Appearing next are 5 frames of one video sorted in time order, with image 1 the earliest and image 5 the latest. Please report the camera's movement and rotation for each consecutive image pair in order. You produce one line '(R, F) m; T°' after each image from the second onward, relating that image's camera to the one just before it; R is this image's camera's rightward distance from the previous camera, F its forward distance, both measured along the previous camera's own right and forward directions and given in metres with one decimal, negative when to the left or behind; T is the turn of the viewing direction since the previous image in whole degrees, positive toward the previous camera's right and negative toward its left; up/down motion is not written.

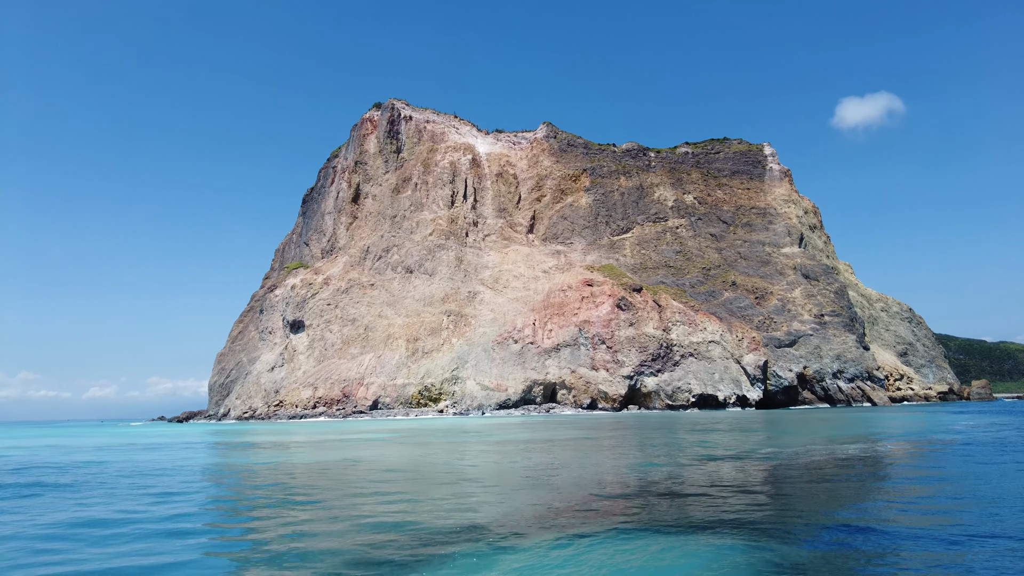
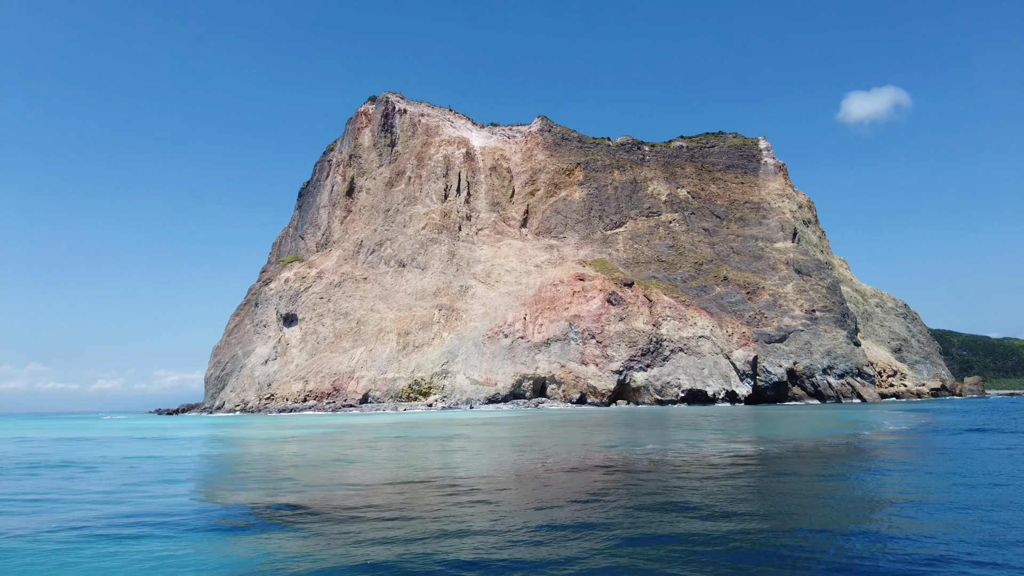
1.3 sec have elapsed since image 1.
(+1.2, +0.1) m; 0°
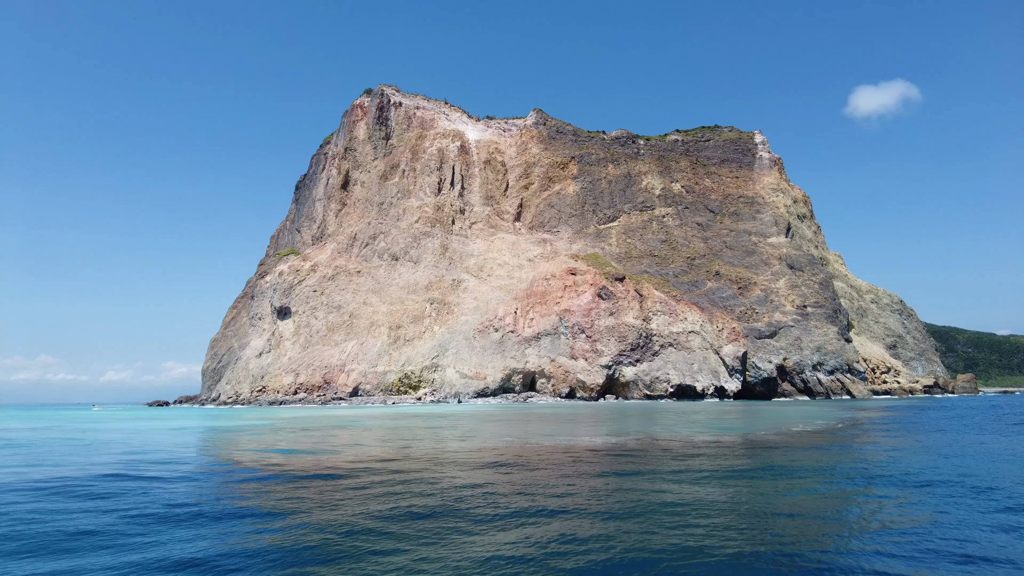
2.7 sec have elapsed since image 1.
(+1.3, +0.1) m; -1°
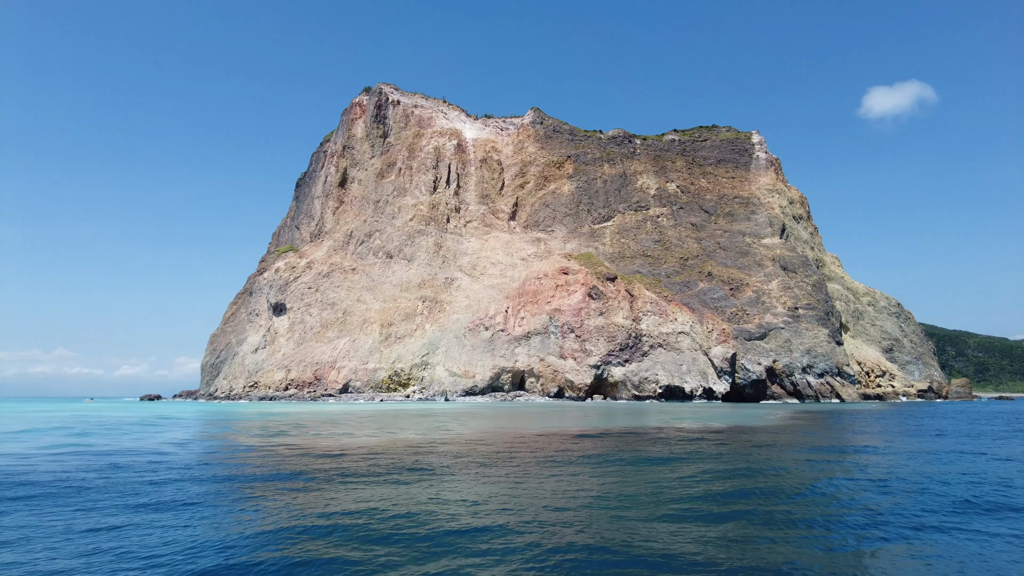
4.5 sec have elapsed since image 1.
(+1.6, +0.1) m; -1°
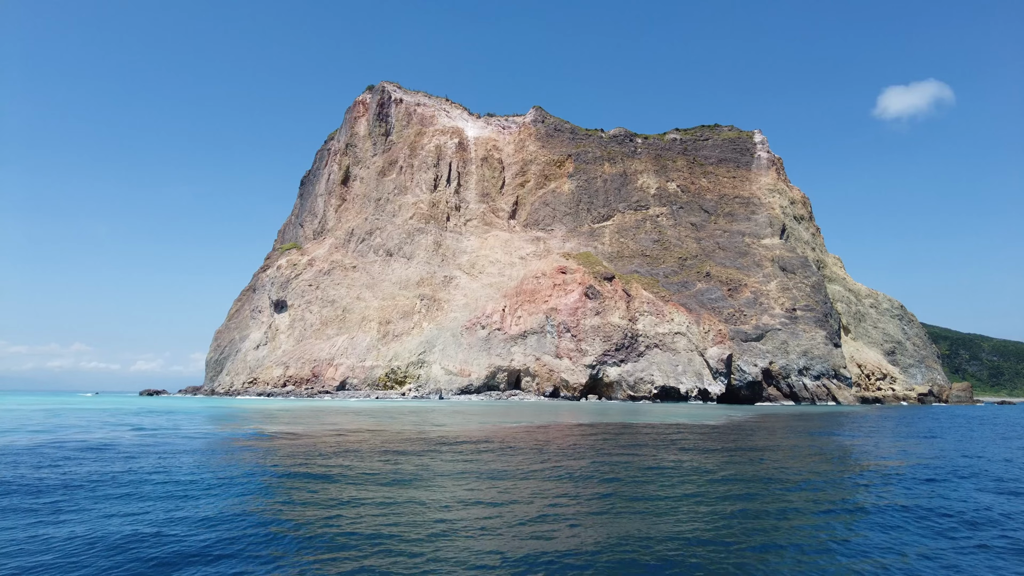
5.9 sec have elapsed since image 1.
(+1.2, 0.0) m; -1°
